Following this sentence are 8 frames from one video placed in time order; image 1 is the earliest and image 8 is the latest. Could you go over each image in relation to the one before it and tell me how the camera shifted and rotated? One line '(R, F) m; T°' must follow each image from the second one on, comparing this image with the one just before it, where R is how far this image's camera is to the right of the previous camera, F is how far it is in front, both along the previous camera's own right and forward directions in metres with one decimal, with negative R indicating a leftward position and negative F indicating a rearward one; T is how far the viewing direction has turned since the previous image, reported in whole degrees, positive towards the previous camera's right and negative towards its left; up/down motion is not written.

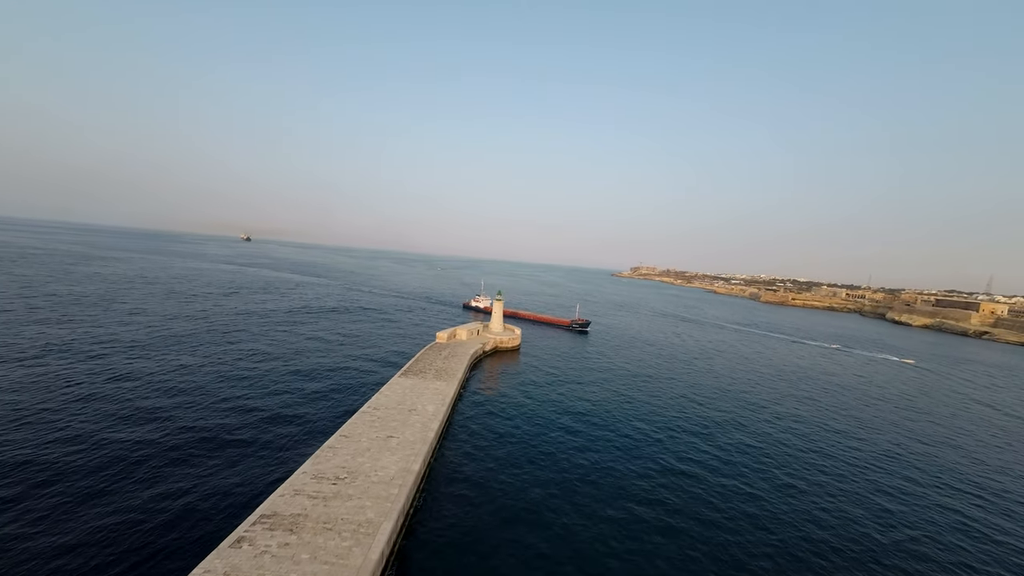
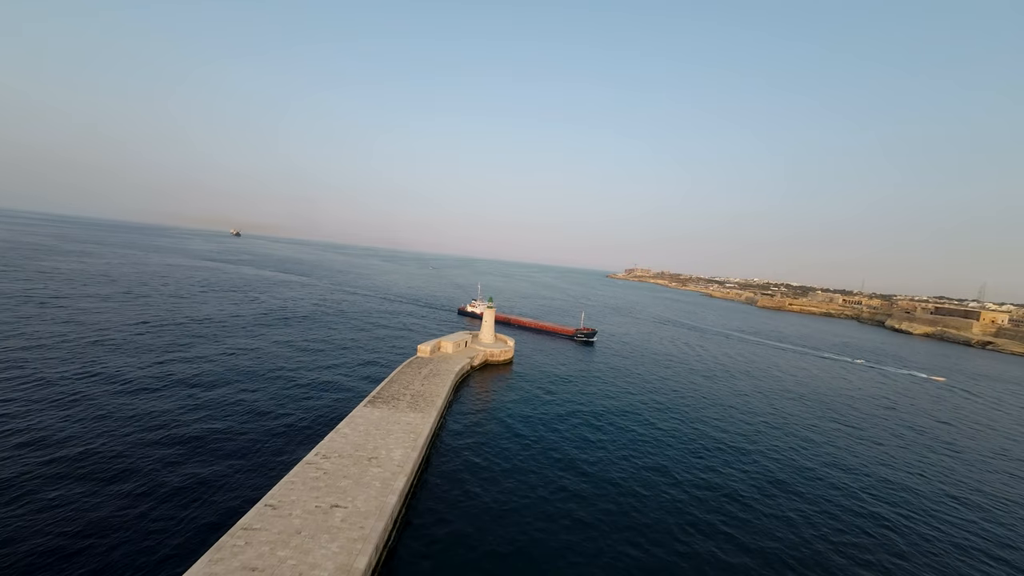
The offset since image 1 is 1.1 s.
(+0.1, +4.8) m; +1°
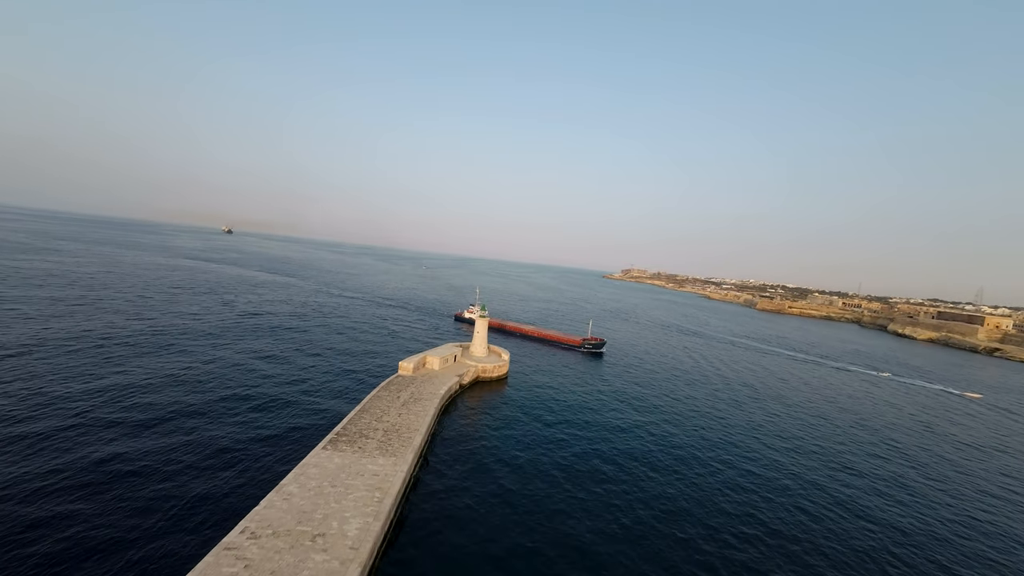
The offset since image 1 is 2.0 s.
(+0.1, +4.3) m; +1°
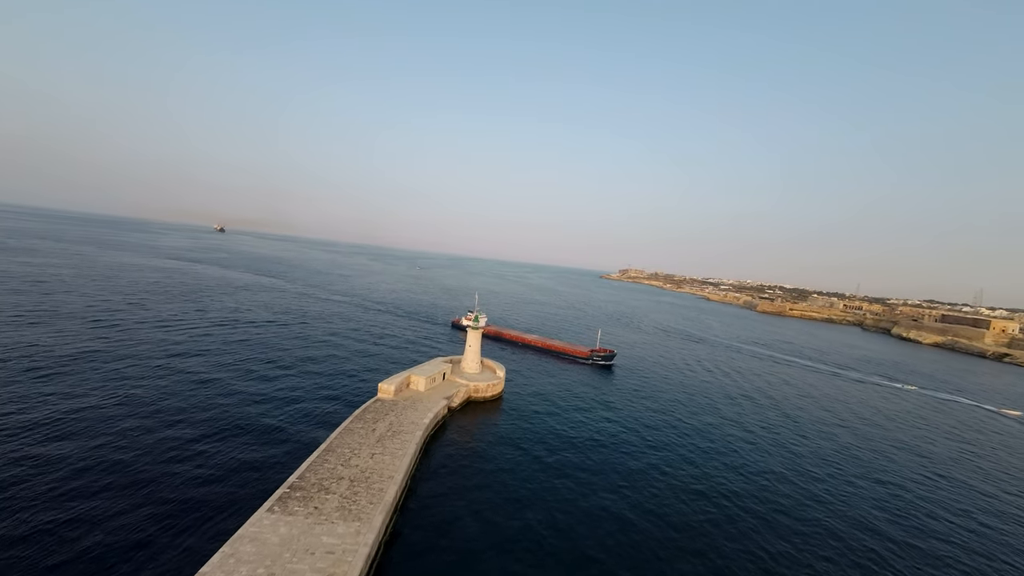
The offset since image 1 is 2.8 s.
(+0.1, +3.9) m; +1°
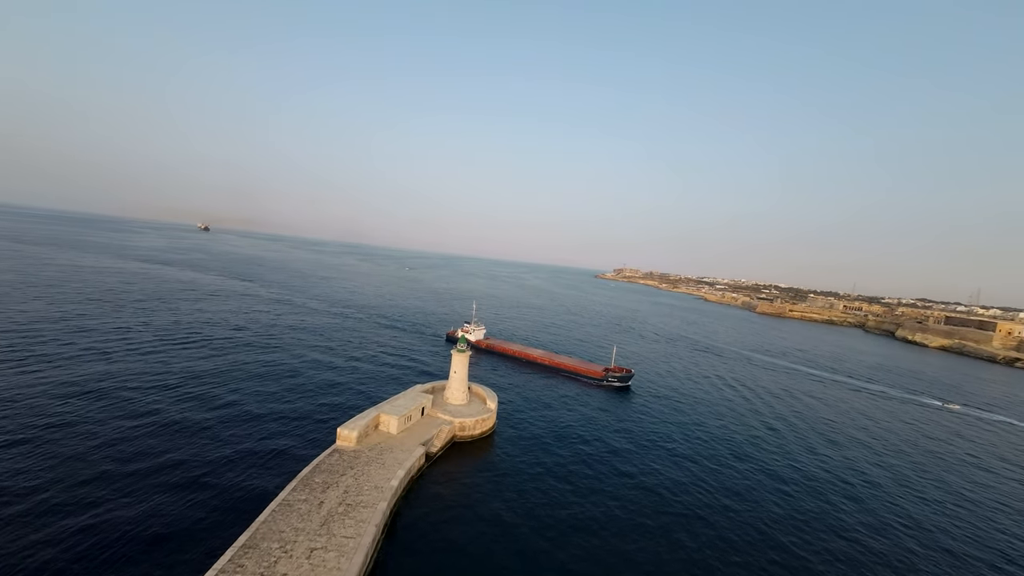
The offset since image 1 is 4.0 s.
(0.0, +5.9) m; +1°
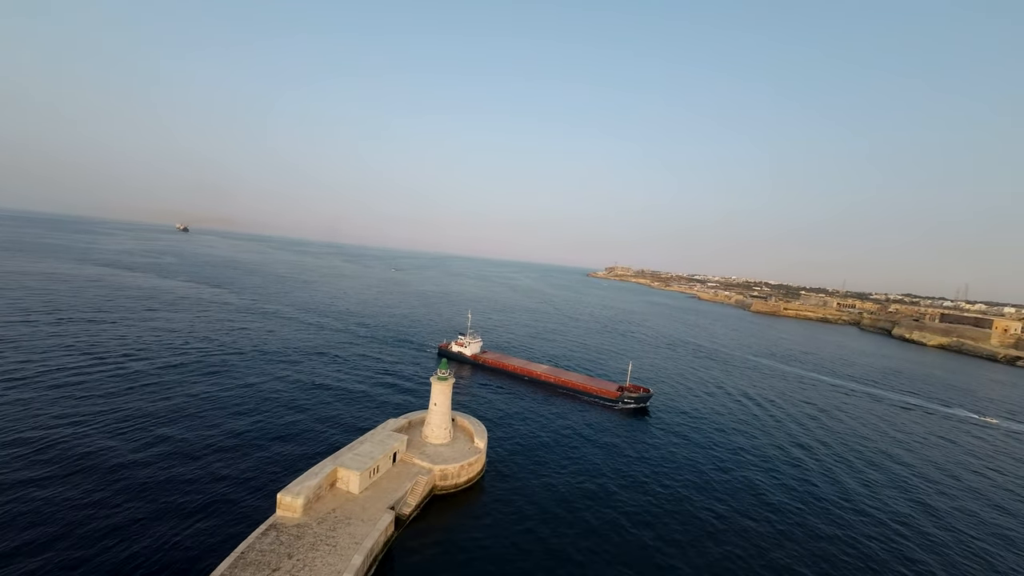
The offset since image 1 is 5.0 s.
(0.0, +5.1) m; +1°
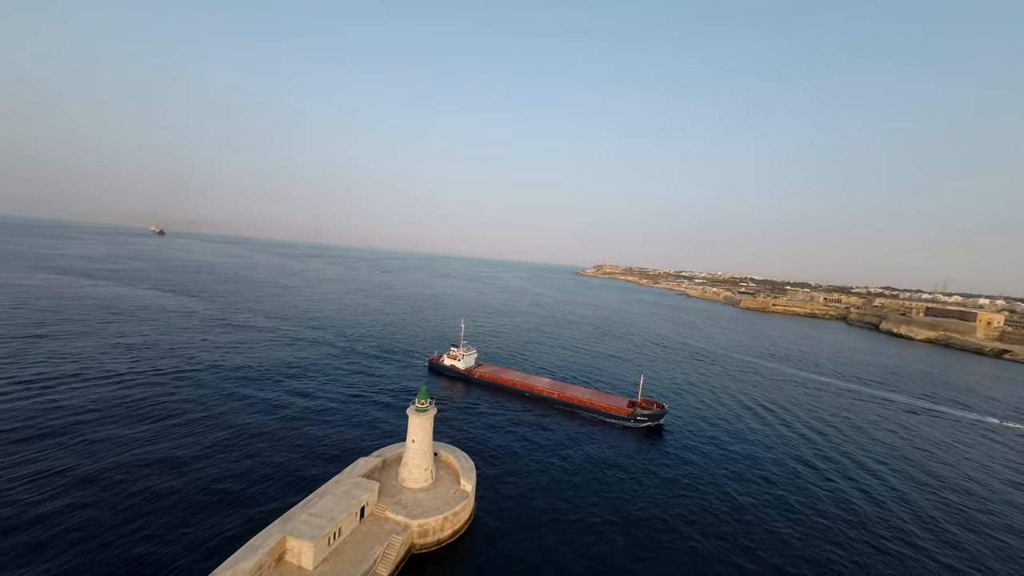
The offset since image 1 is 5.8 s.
(0.0, +3.6) m; +2°
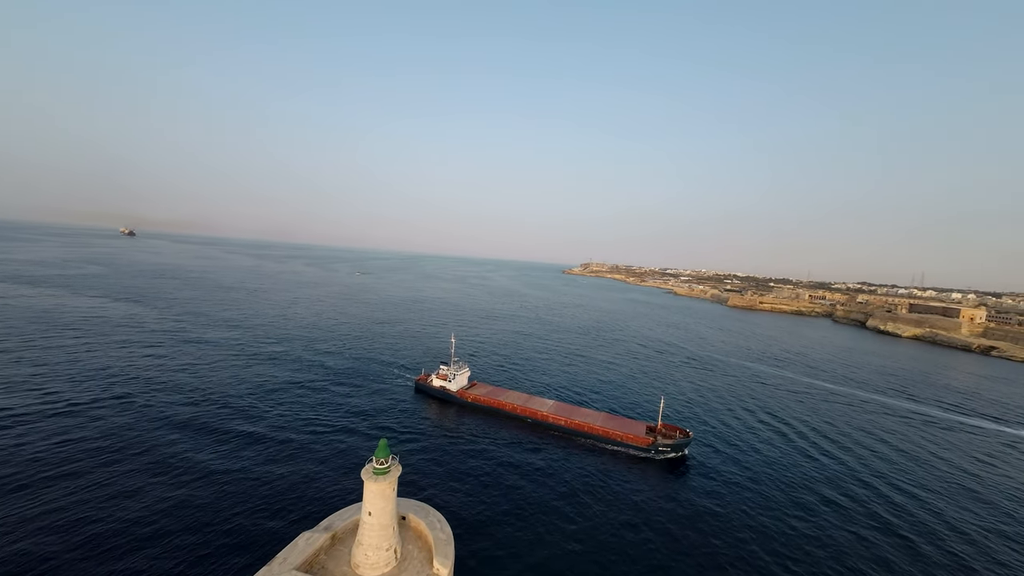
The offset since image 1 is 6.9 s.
(+0.1, +4.6) m; +2°
